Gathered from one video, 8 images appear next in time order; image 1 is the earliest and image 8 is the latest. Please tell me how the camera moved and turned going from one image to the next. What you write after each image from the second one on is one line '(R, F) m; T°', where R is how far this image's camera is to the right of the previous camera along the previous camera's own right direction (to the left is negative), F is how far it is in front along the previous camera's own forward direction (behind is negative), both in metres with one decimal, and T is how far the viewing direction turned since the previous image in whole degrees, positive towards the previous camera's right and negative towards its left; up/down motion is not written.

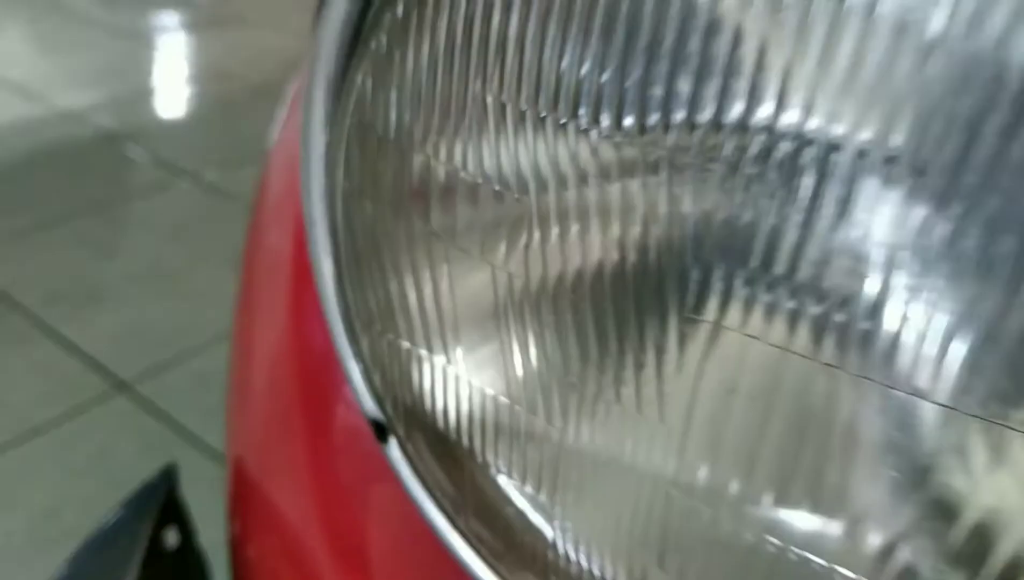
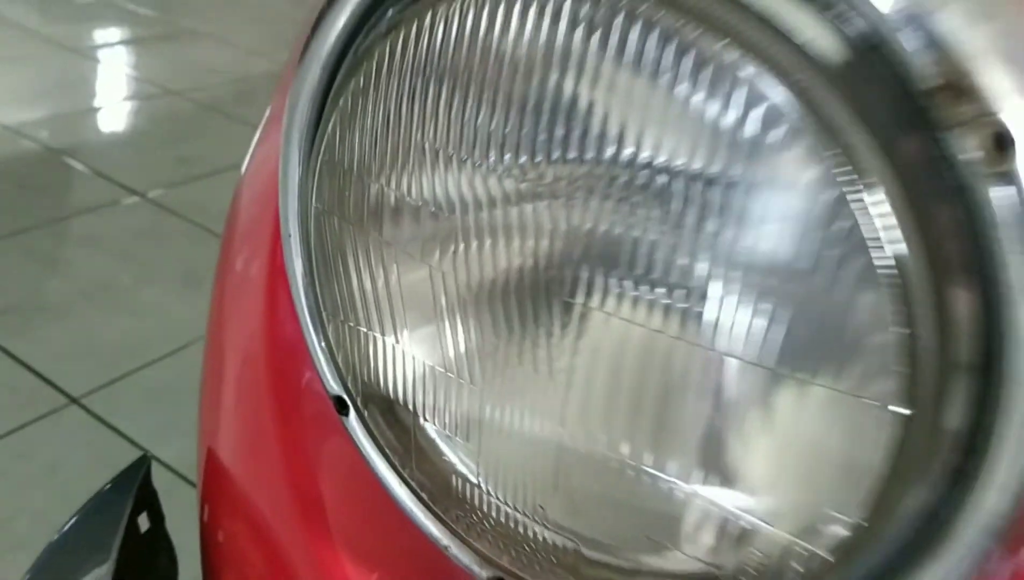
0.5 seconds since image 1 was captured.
(0.0, -0.1) m; -1°
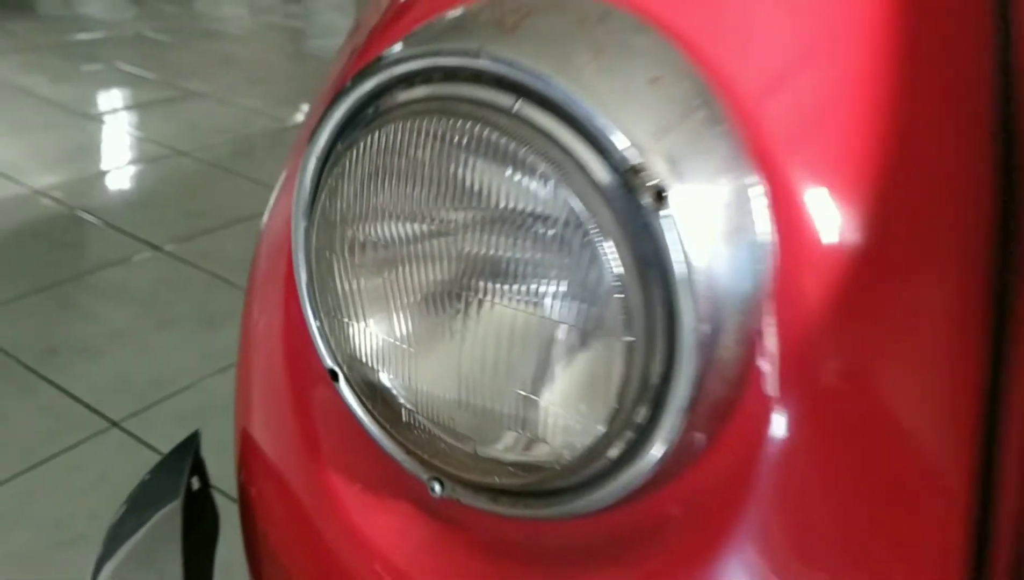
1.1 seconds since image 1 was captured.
(0.0, -0.2) m; 0°
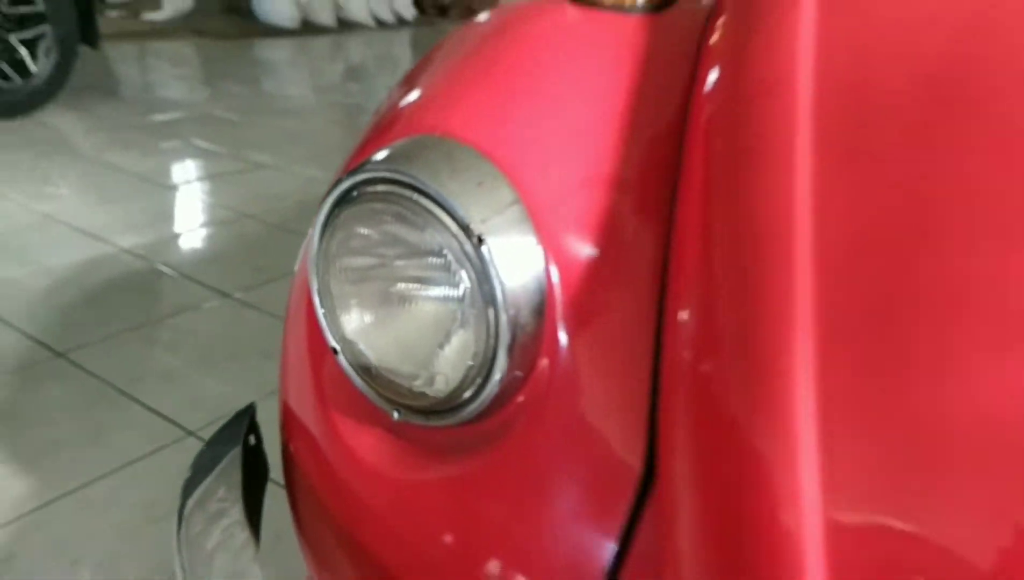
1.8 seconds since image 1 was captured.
(+0.1, -0.3) m; -2°
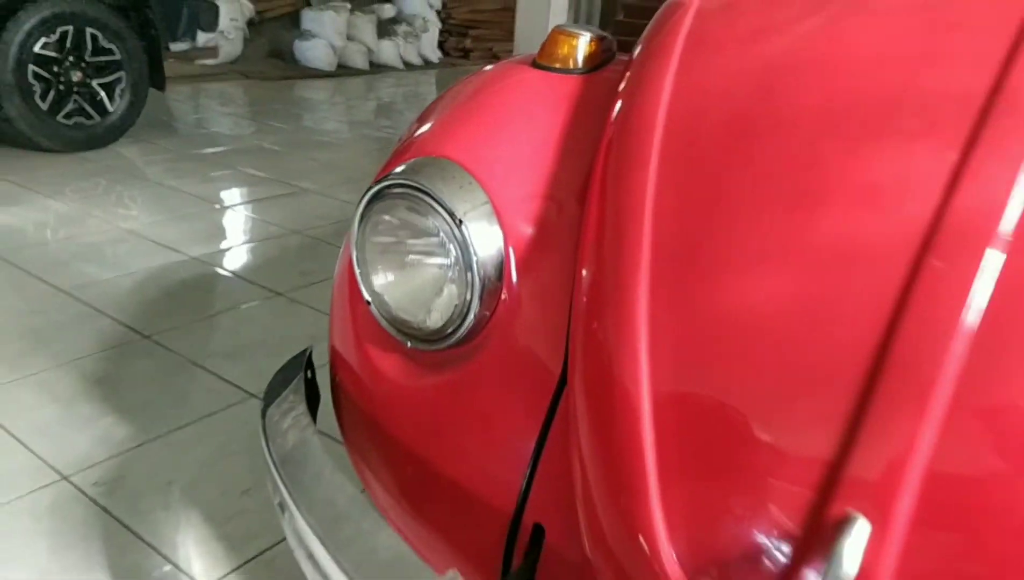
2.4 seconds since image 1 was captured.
(0.0, -0.4) m; -1°
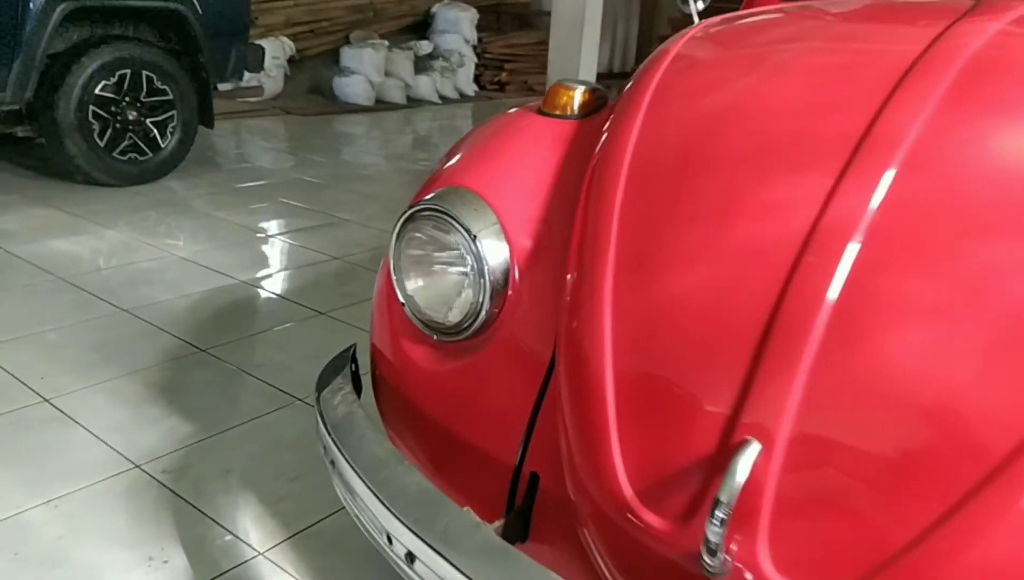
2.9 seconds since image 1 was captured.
(0.0, -0.3) m; -1°
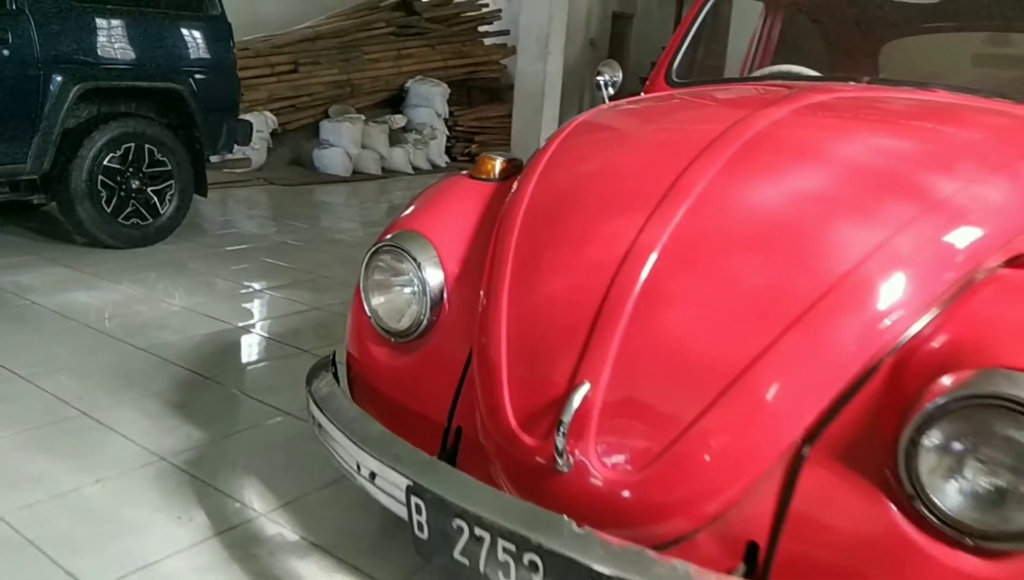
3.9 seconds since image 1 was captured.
(+0.1, -0.5) m; +1°
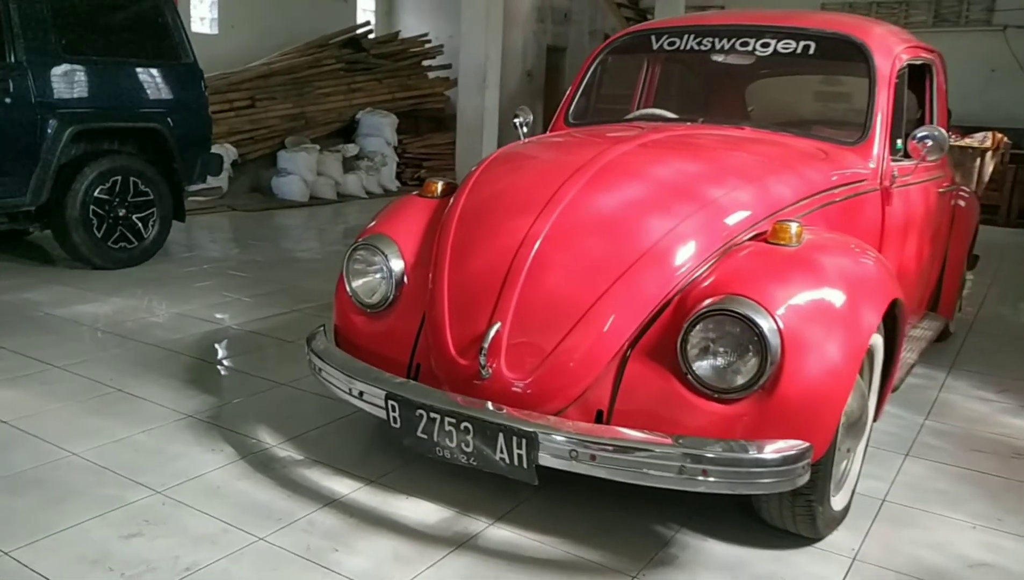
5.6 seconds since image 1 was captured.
(0.0, -0.8) m; +2°
